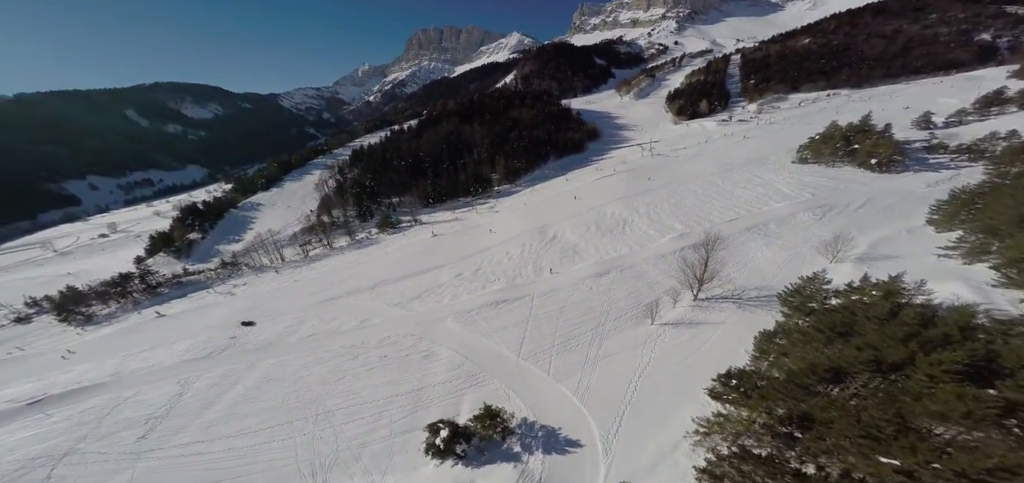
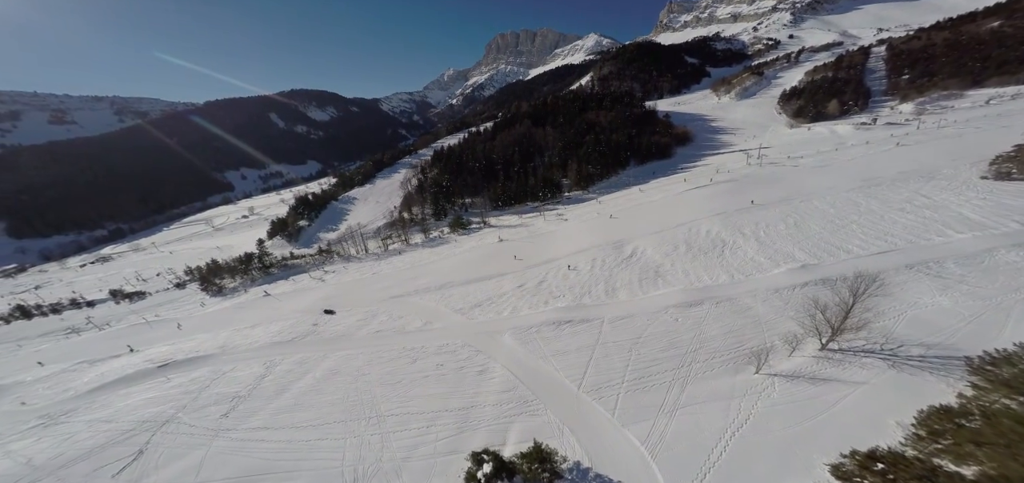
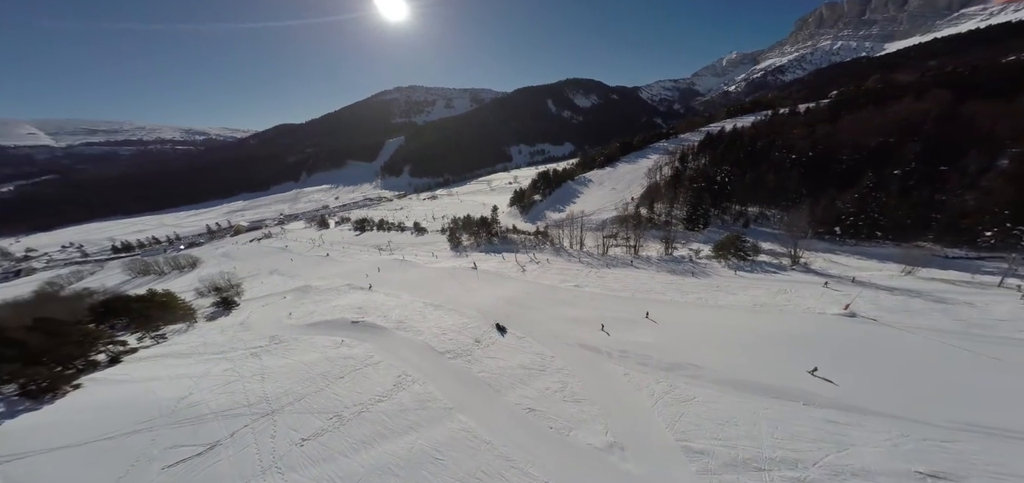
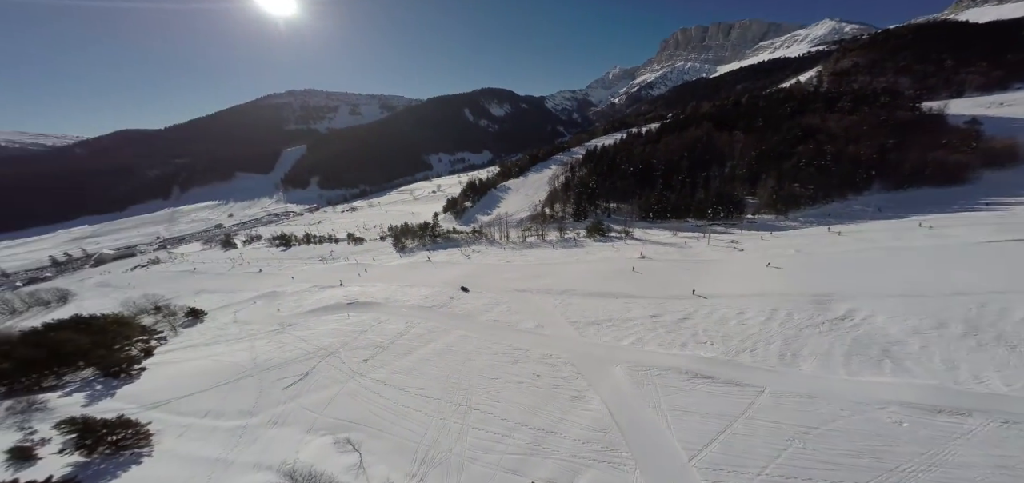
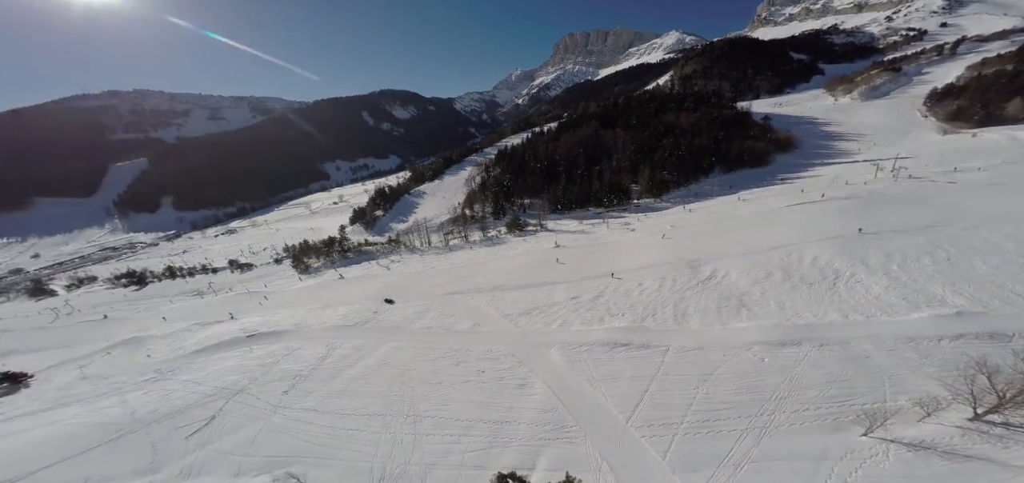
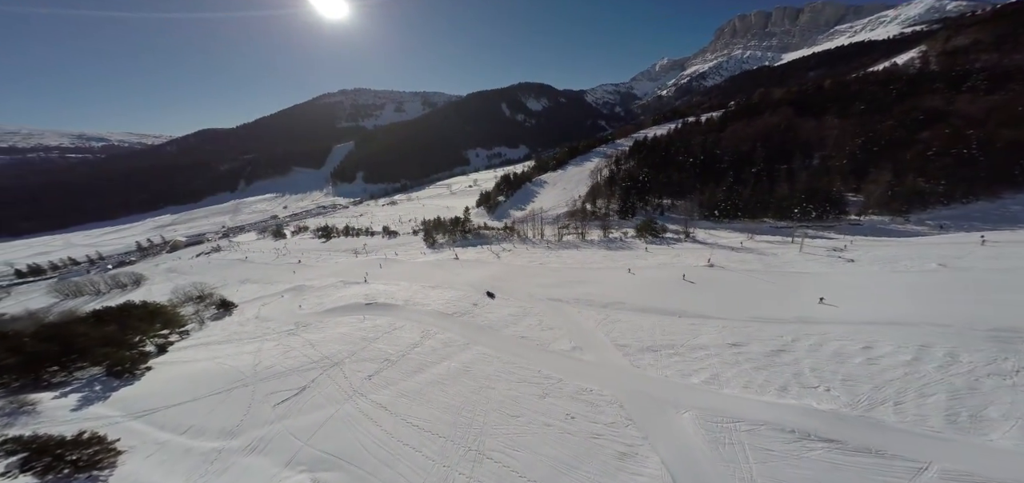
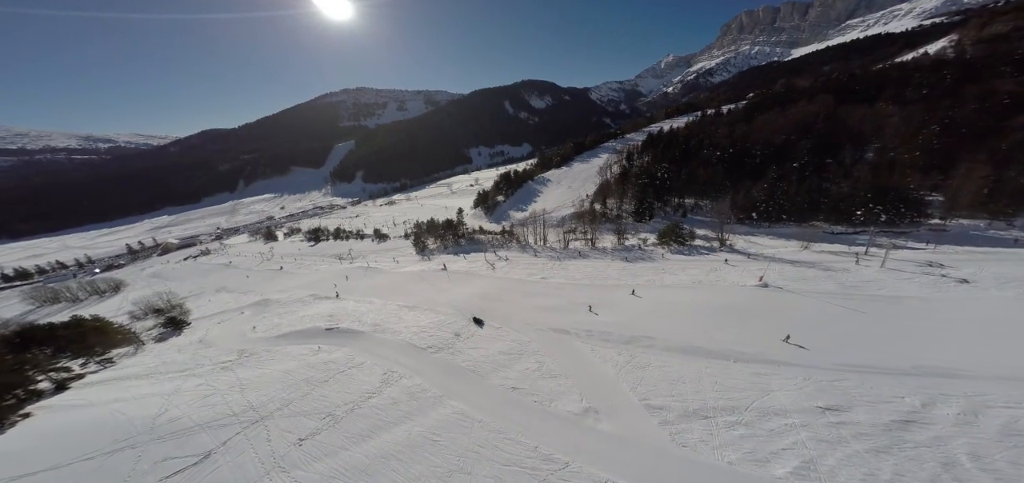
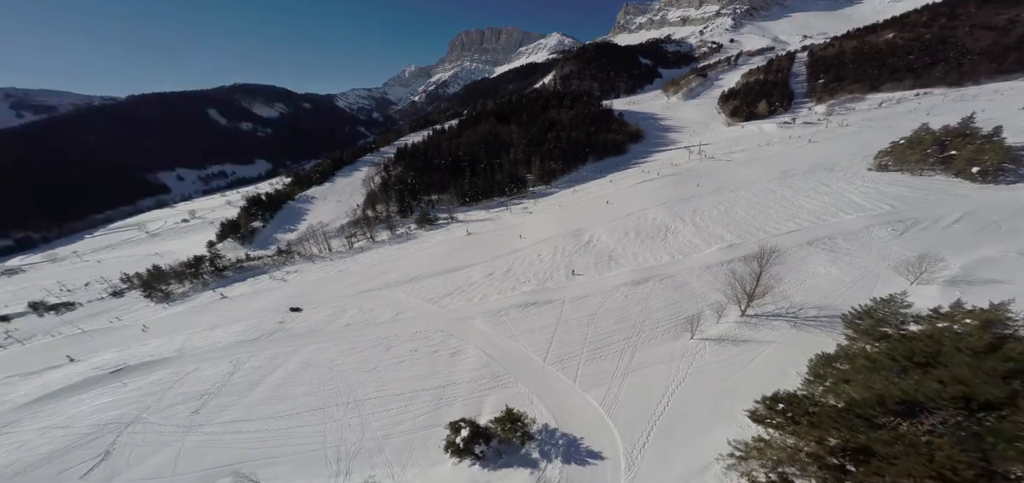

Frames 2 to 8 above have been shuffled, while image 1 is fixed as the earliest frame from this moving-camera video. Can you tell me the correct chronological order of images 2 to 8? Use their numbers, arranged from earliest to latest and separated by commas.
8, 2, 5, 4, 6, 7, 3
